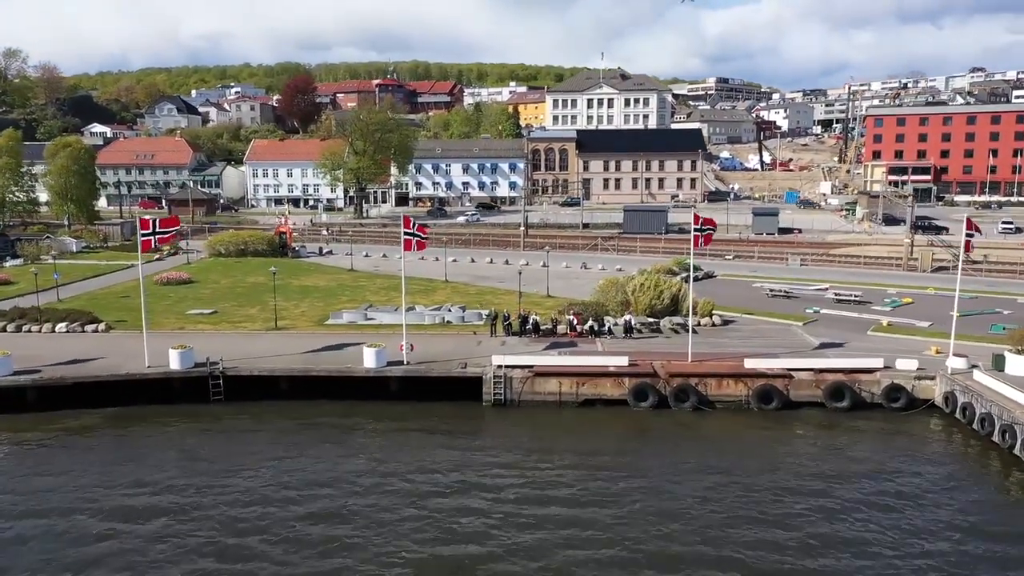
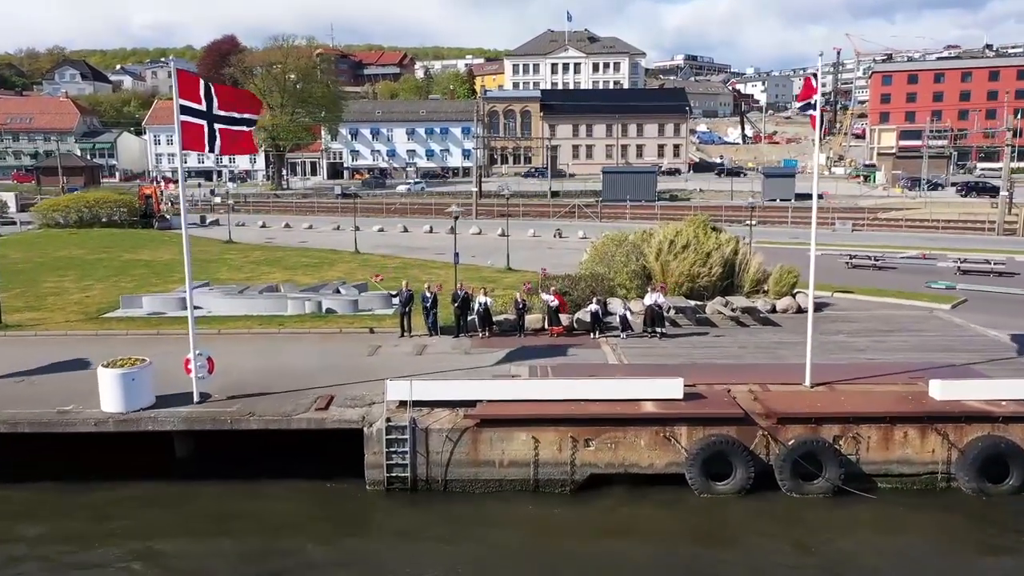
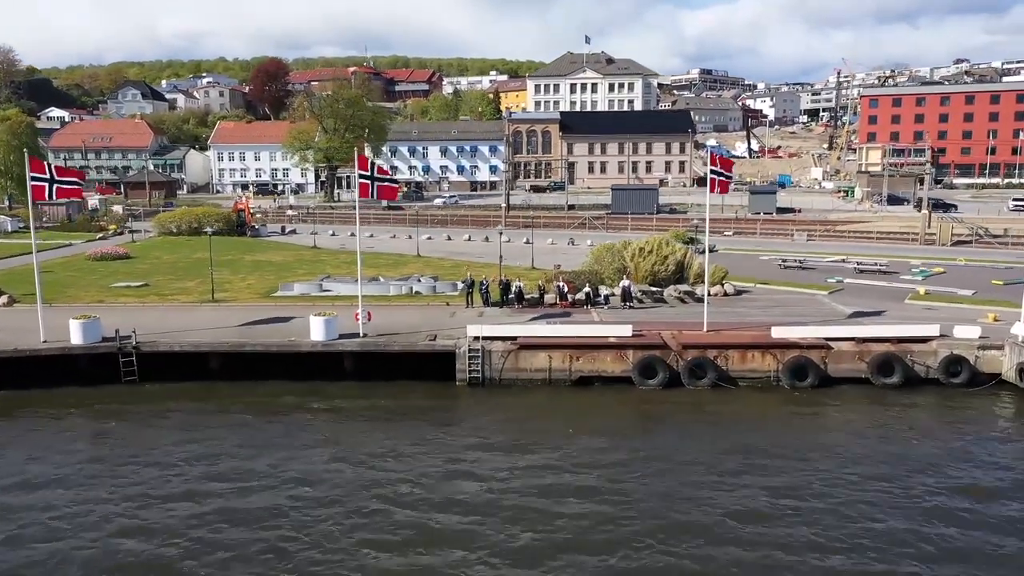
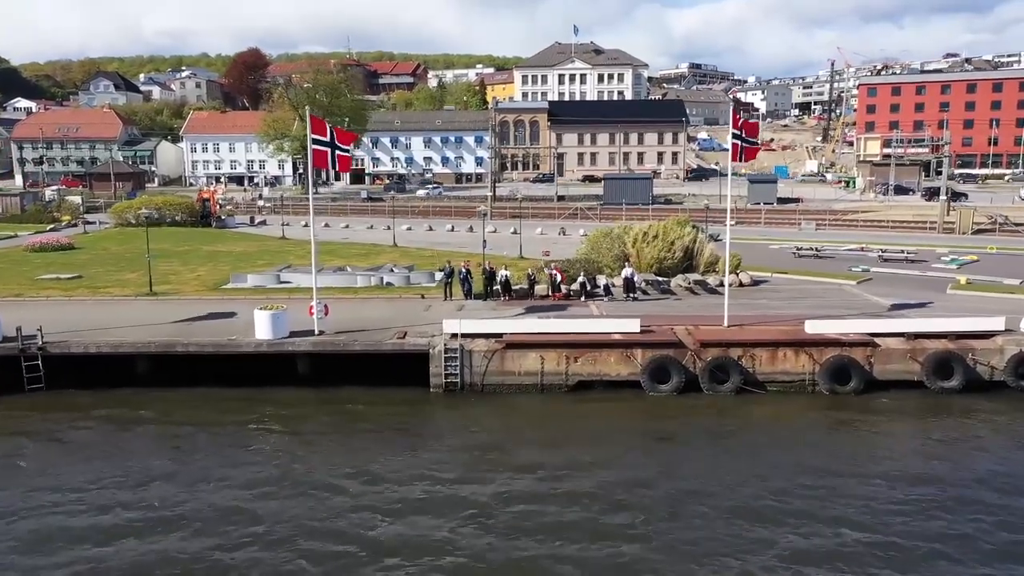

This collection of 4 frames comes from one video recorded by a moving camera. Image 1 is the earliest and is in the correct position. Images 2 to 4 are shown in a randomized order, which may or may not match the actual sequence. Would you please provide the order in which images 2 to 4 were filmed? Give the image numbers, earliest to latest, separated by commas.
3, 4, 2
